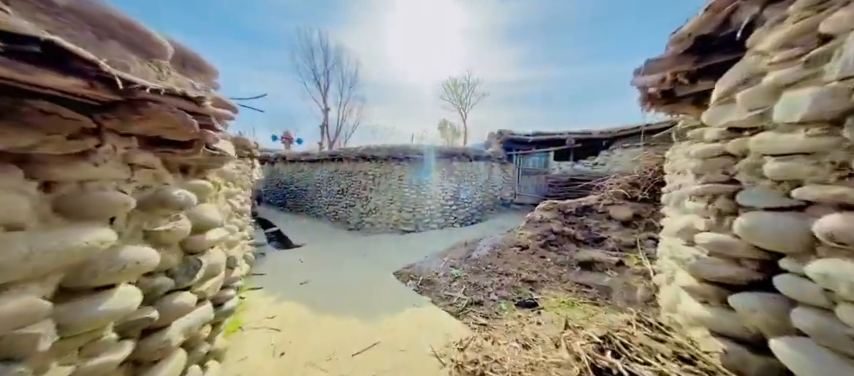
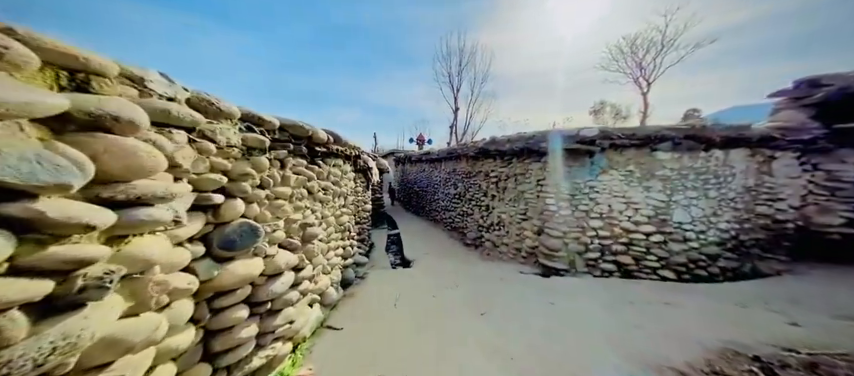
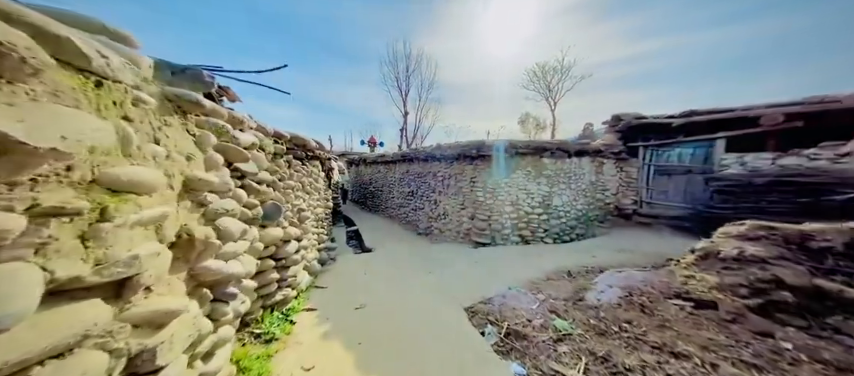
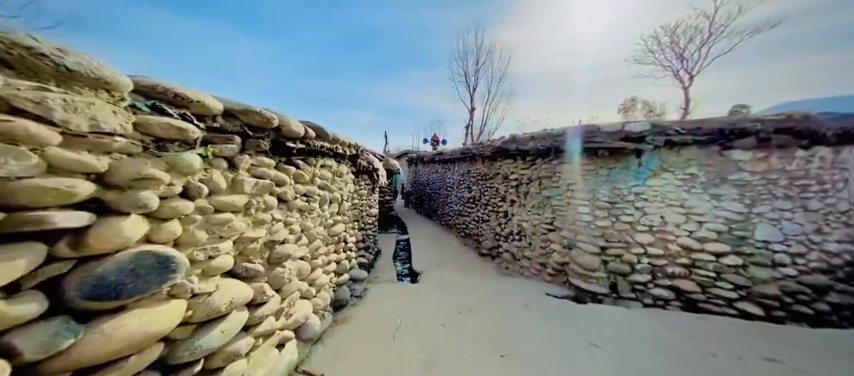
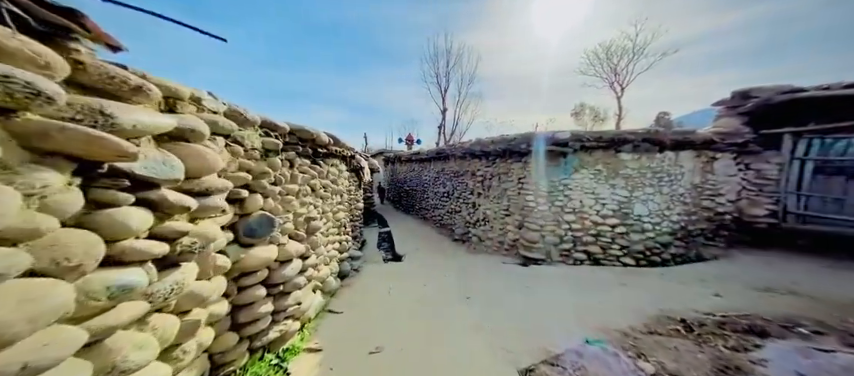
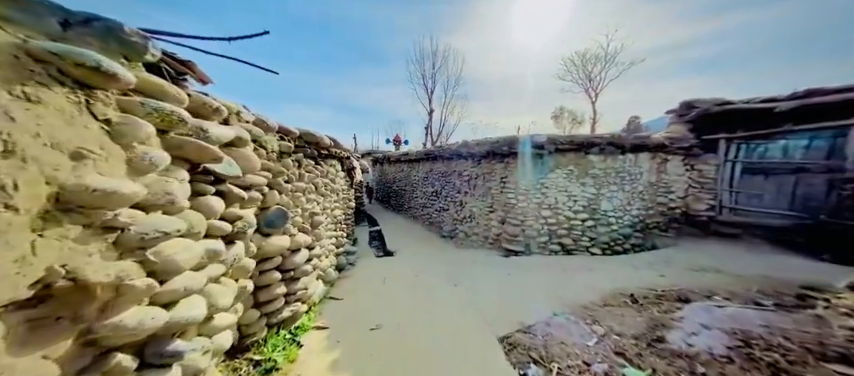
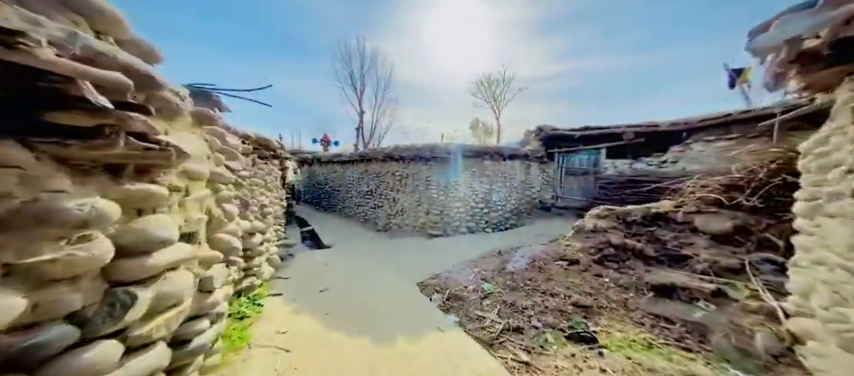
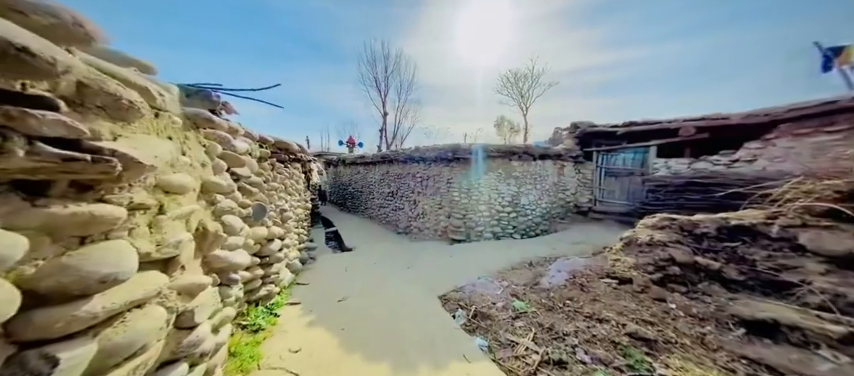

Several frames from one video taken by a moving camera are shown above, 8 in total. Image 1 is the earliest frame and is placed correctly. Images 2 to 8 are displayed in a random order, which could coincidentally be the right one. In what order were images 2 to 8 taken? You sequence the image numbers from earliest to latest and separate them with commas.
7, 8, 3, 6, 5, 2, 4
